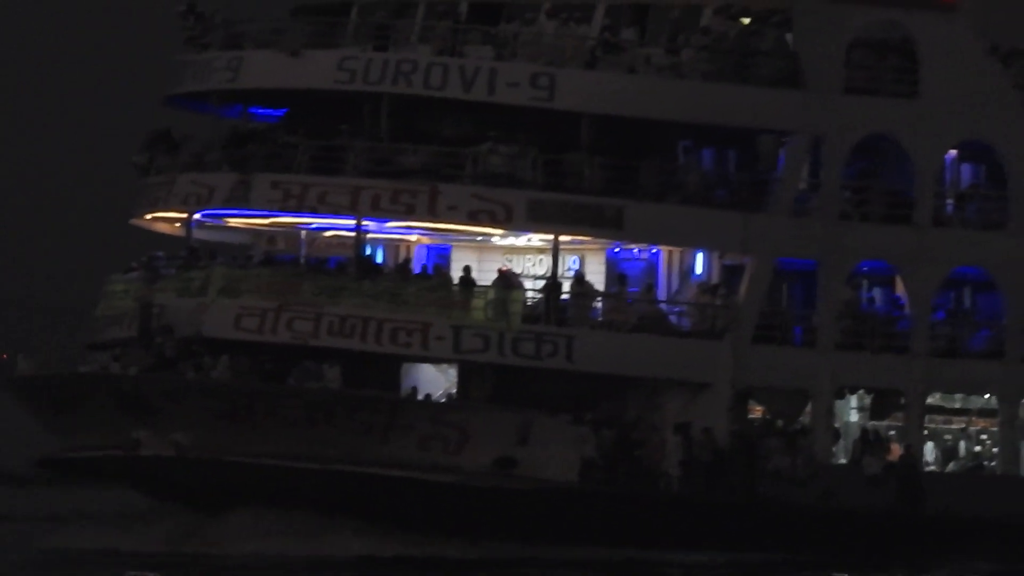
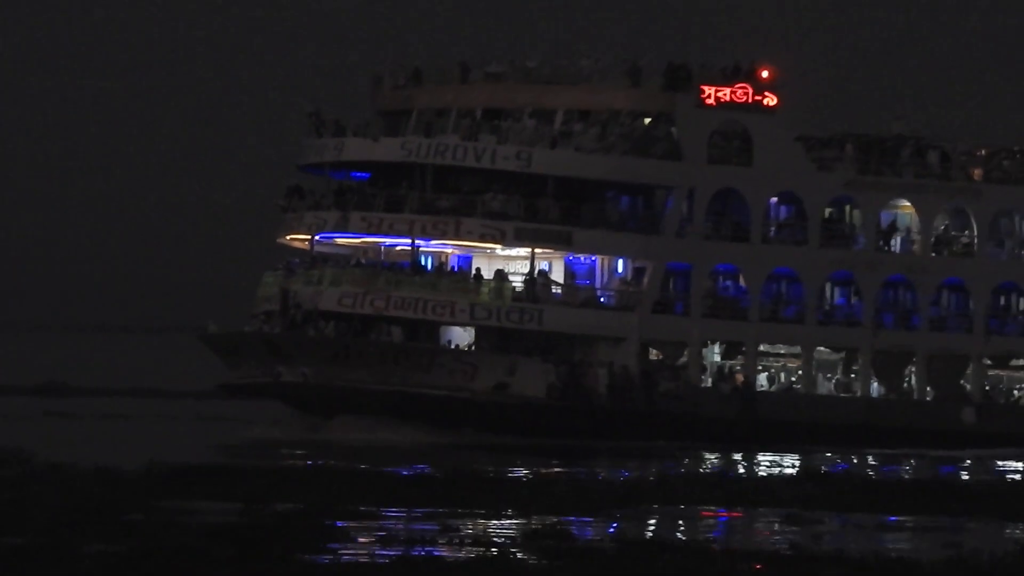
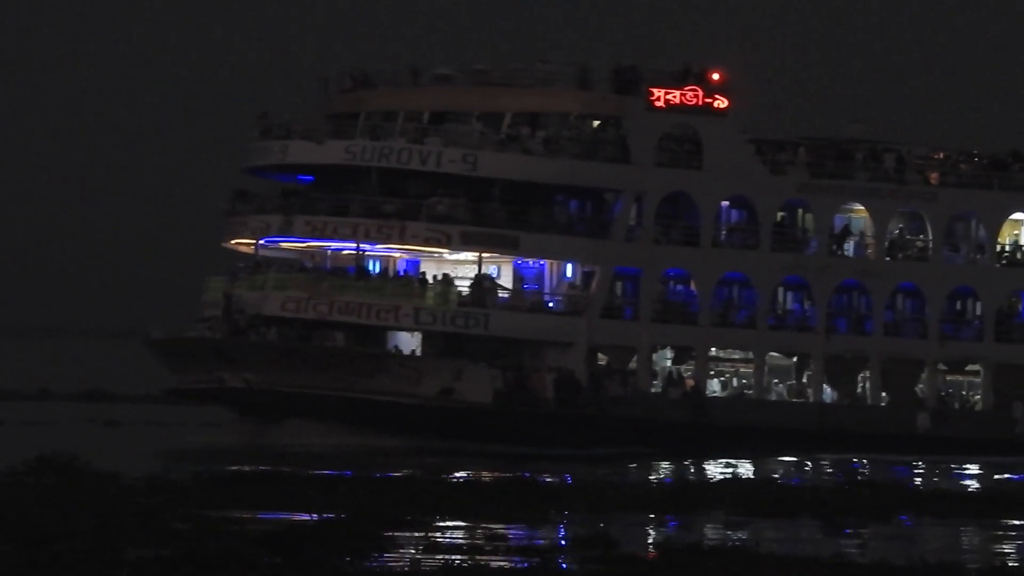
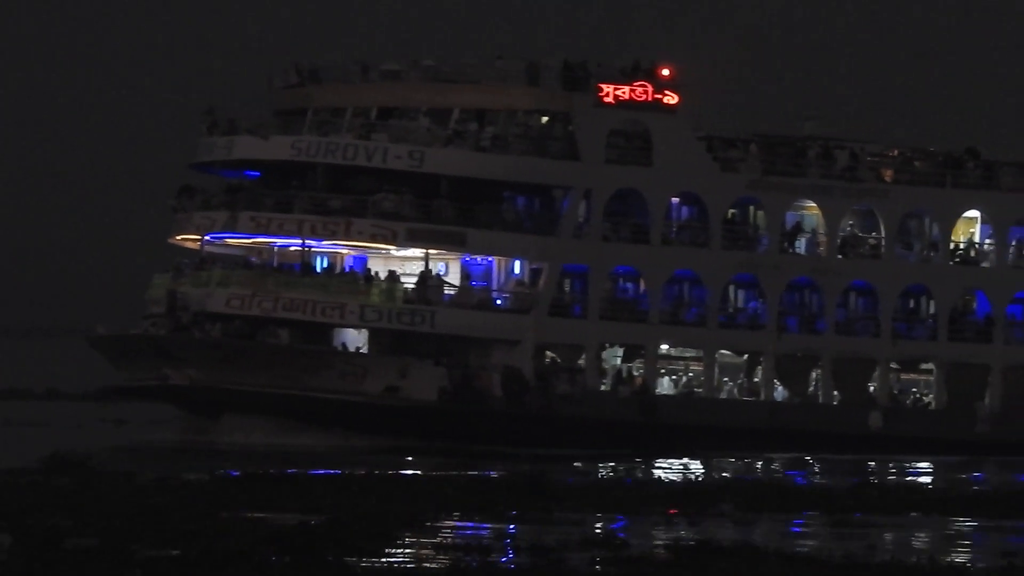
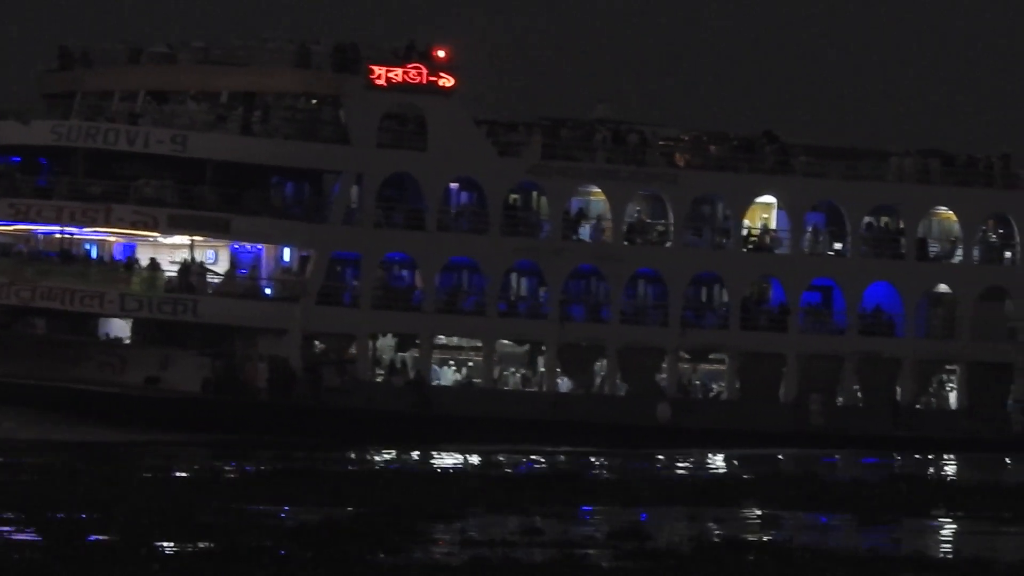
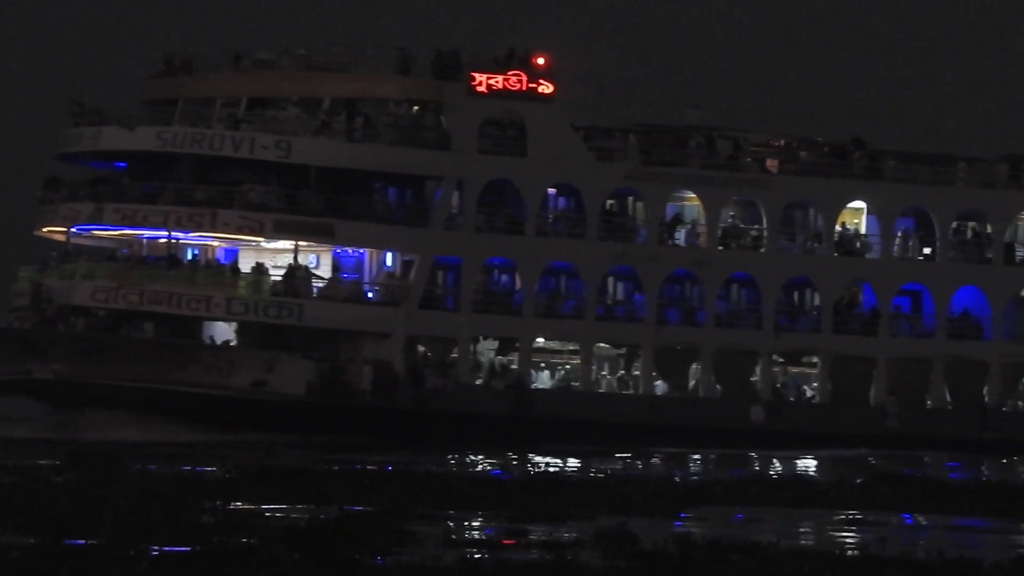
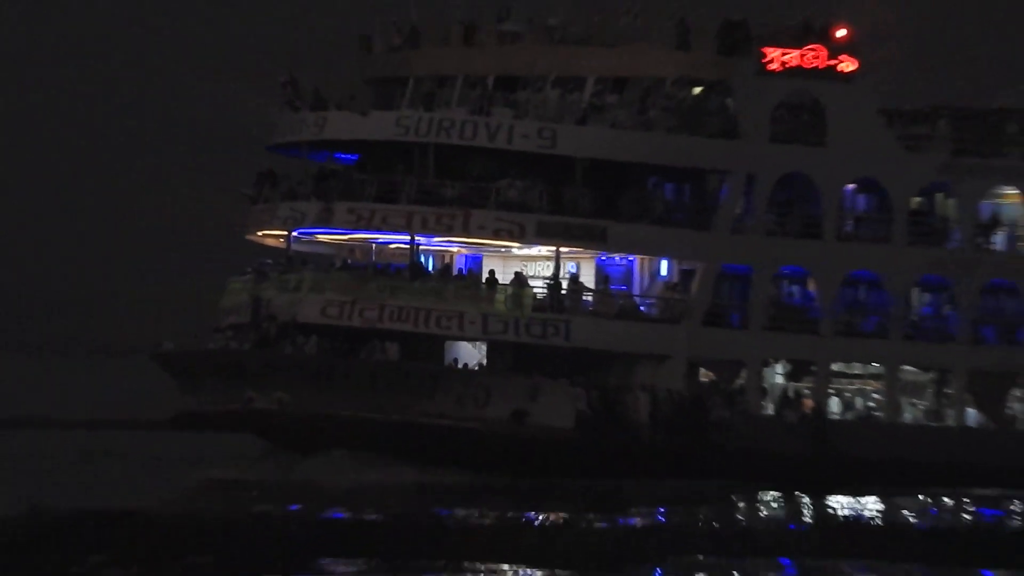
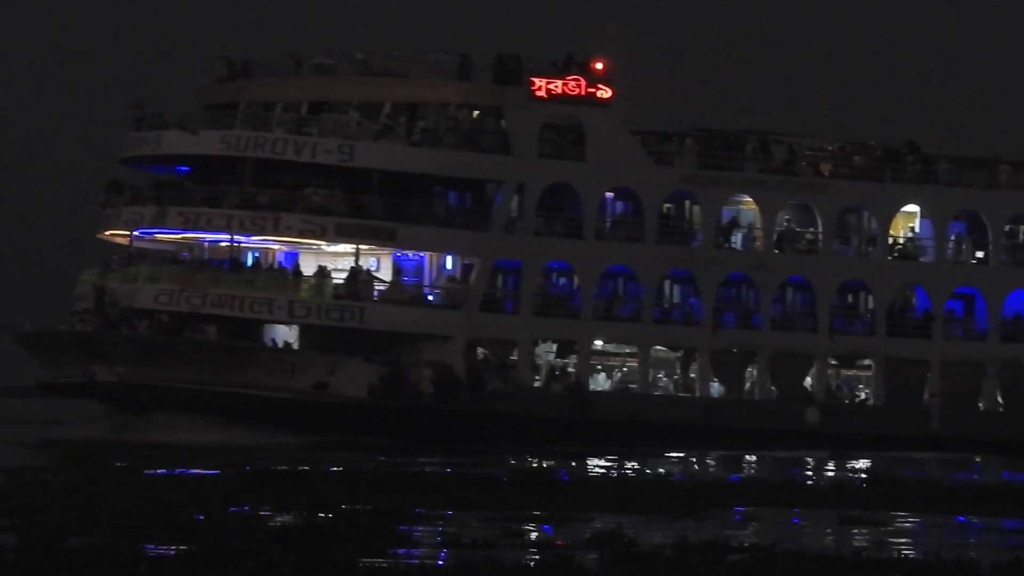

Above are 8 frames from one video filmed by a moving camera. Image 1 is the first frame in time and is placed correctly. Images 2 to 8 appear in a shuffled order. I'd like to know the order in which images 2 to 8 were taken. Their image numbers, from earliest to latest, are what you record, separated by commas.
7, 2, 3, 4, 8, 6, 5
